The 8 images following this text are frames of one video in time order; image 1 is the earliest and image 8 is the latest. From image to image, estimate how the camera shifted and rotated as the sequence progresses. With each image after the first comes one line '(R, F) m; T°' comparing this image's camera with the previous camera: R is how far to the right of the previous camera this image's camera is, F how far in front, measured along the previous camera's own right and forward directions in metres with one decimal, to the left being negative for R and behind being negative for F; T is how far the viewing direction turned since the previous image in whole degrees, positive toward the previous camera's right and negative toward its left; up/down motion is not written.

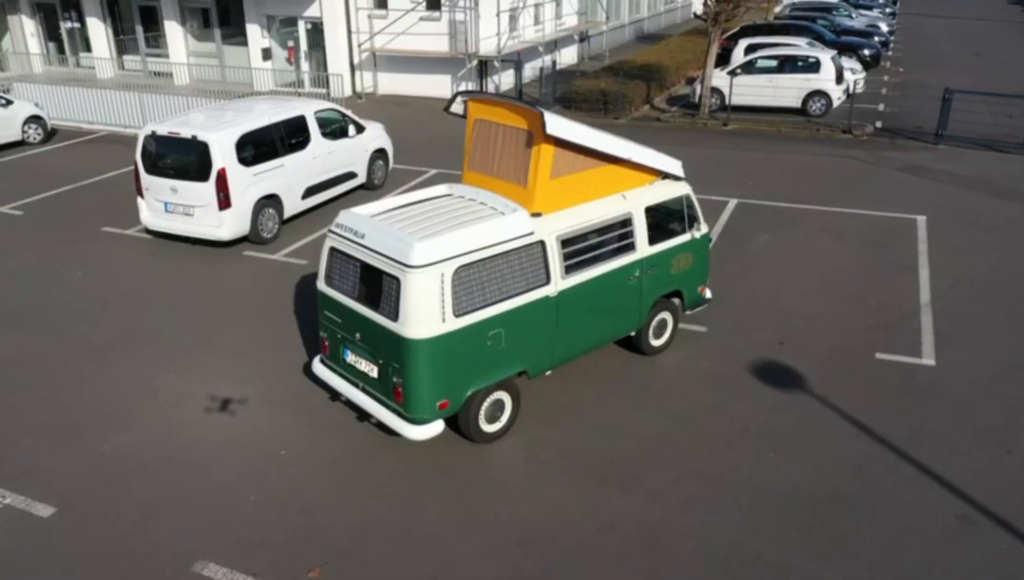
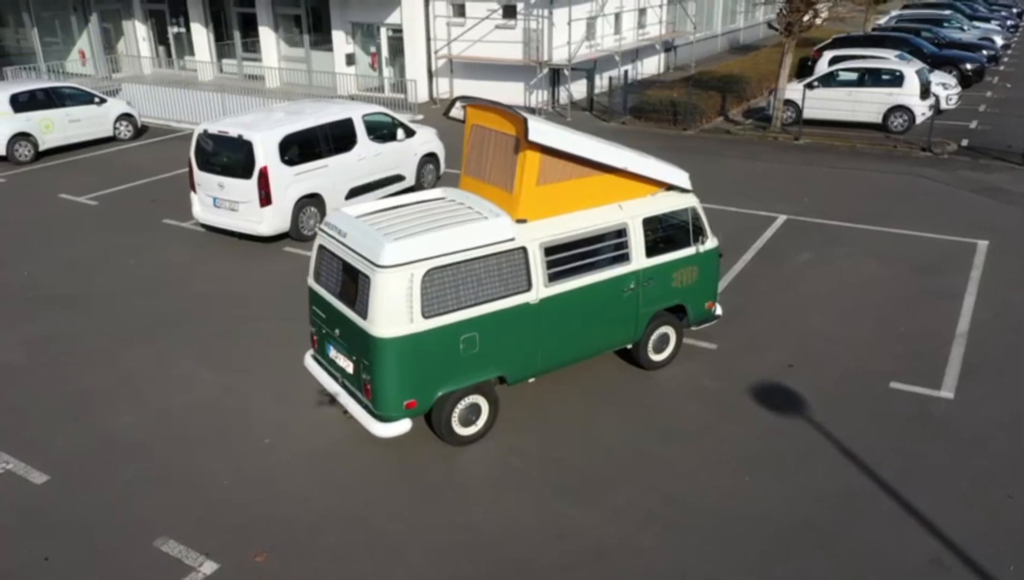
(+1.1, +0.1) m; -7°
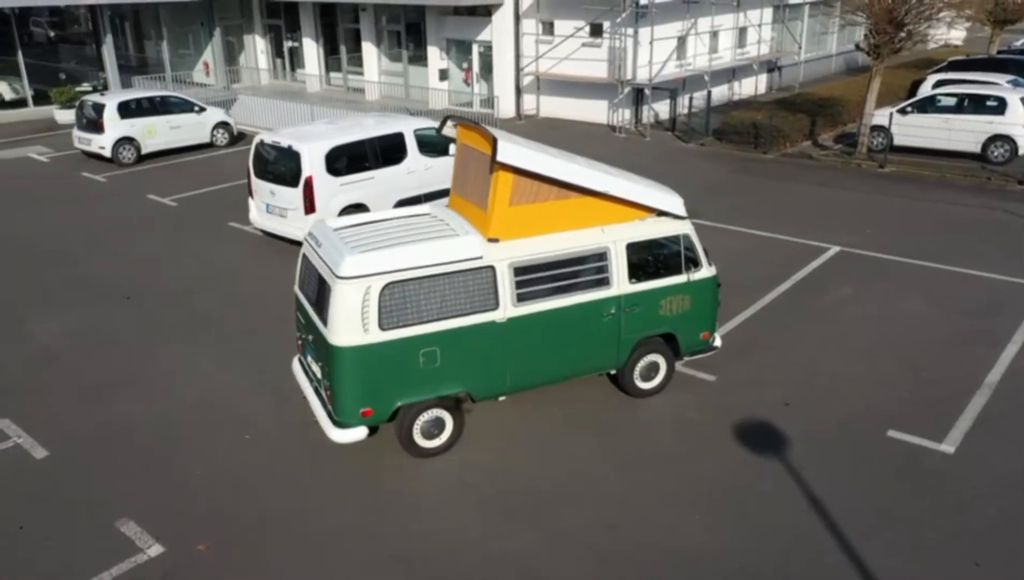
(+1.4, +0.1) m; -9°
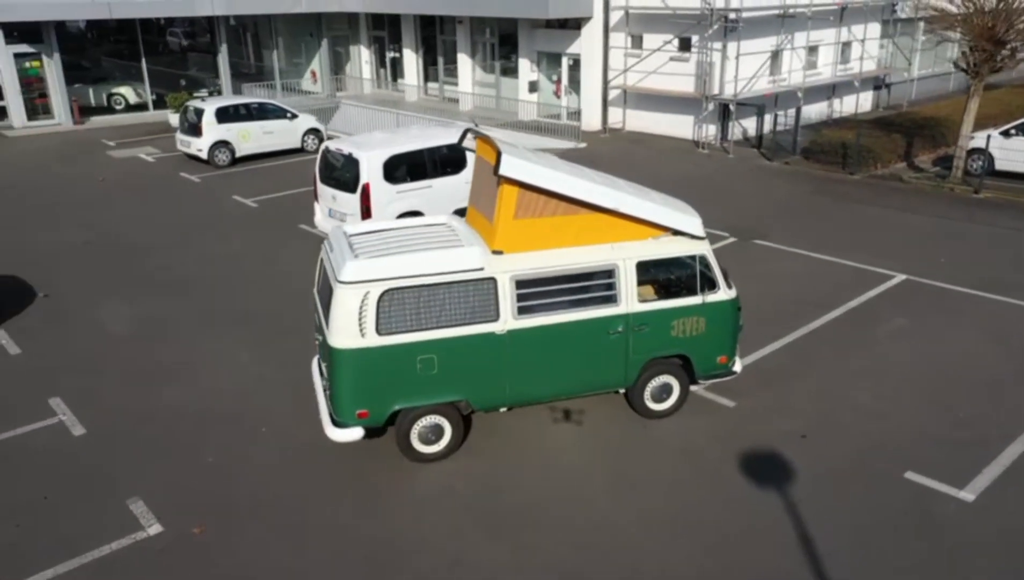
(+1.0, 0.0) m; -8°
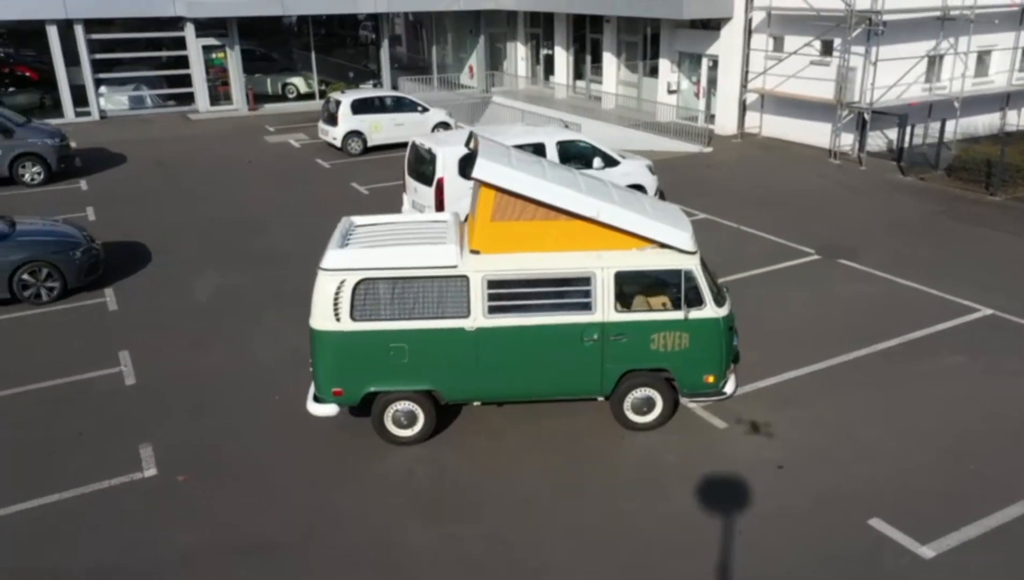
(+2.0, 0.0) m; -13°
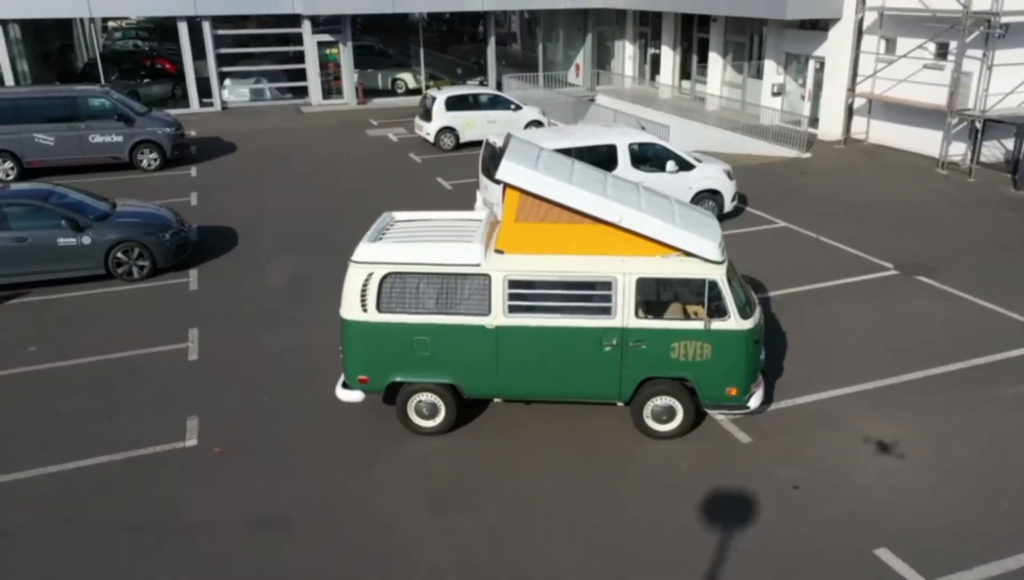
(+0.9, 0.0) m; -8°
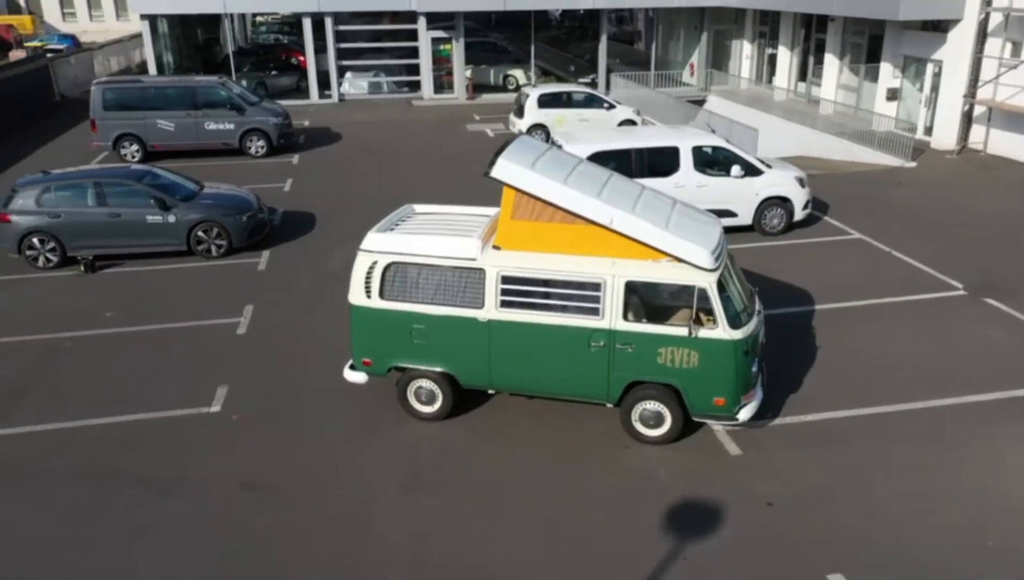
(+1.4, -0.1) m; -9°
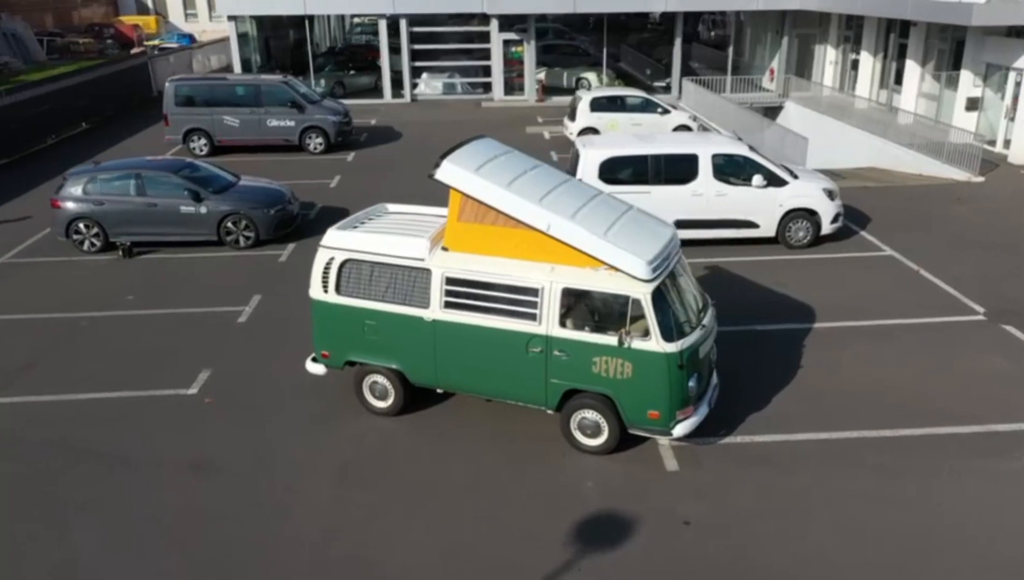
(+1.6, +0.1) m; -7°
